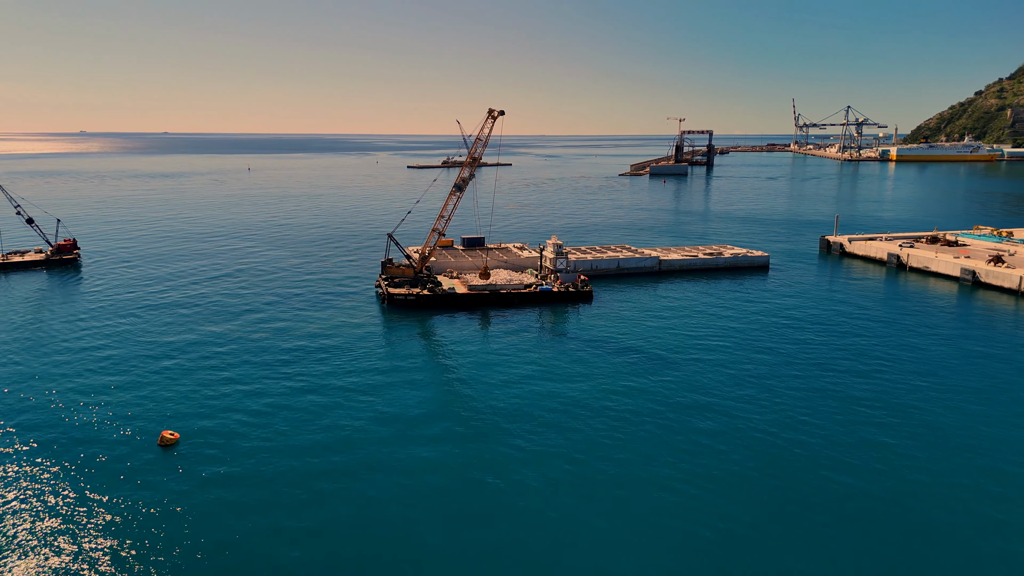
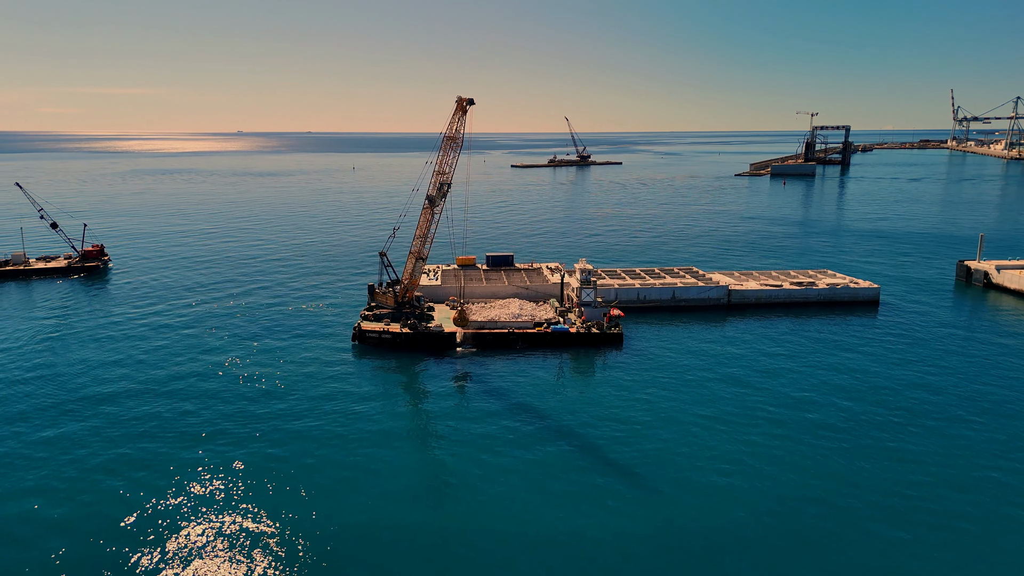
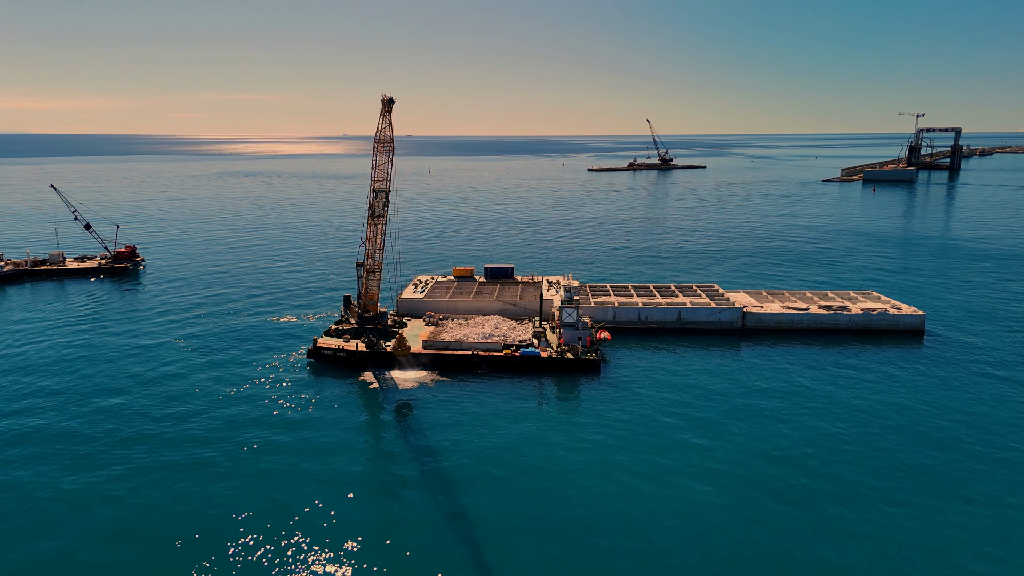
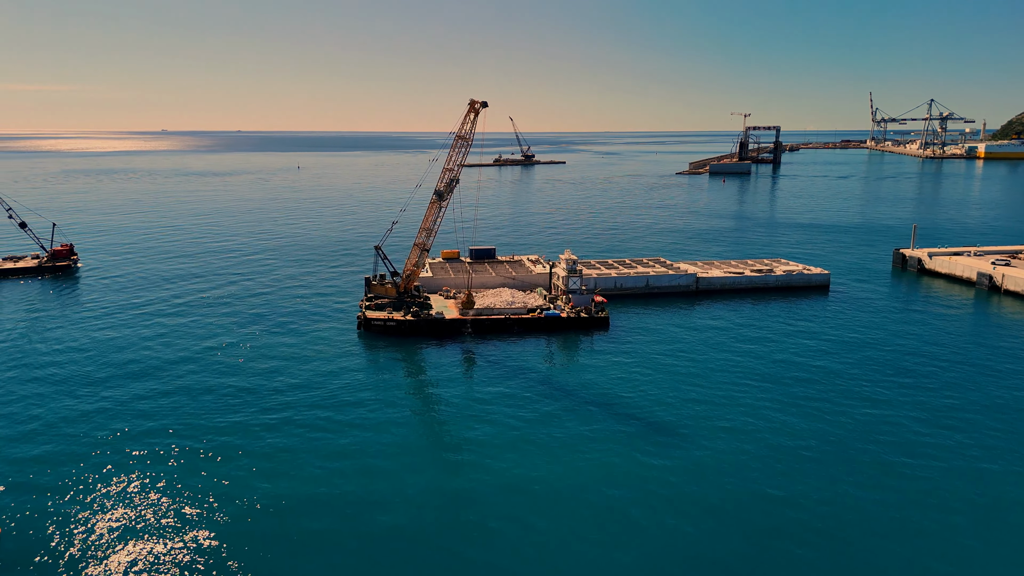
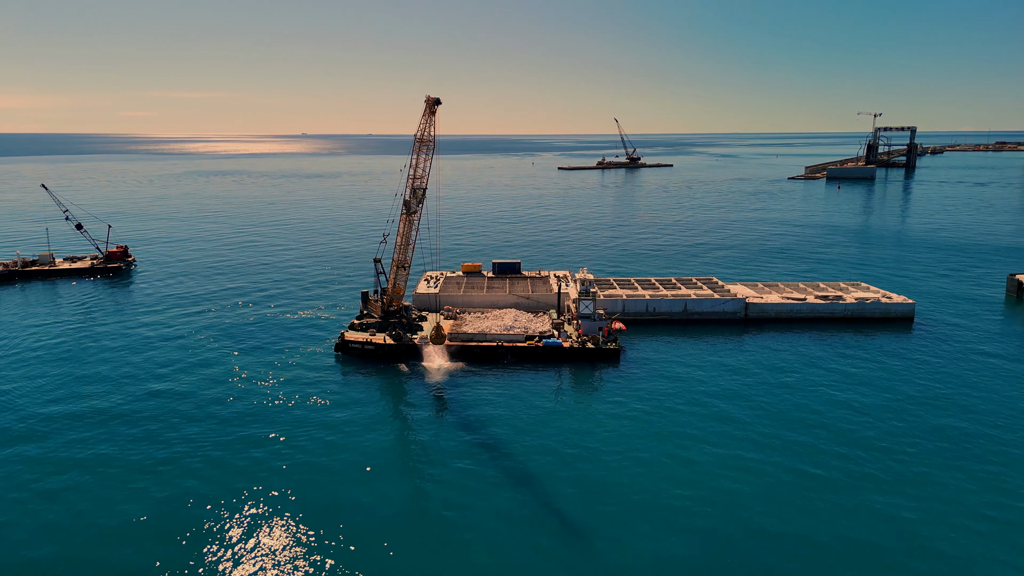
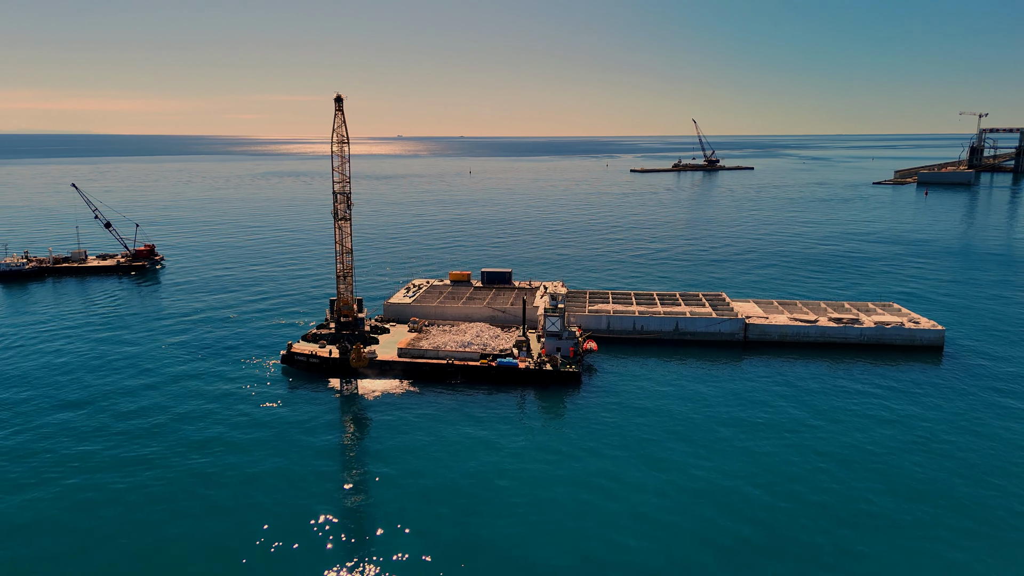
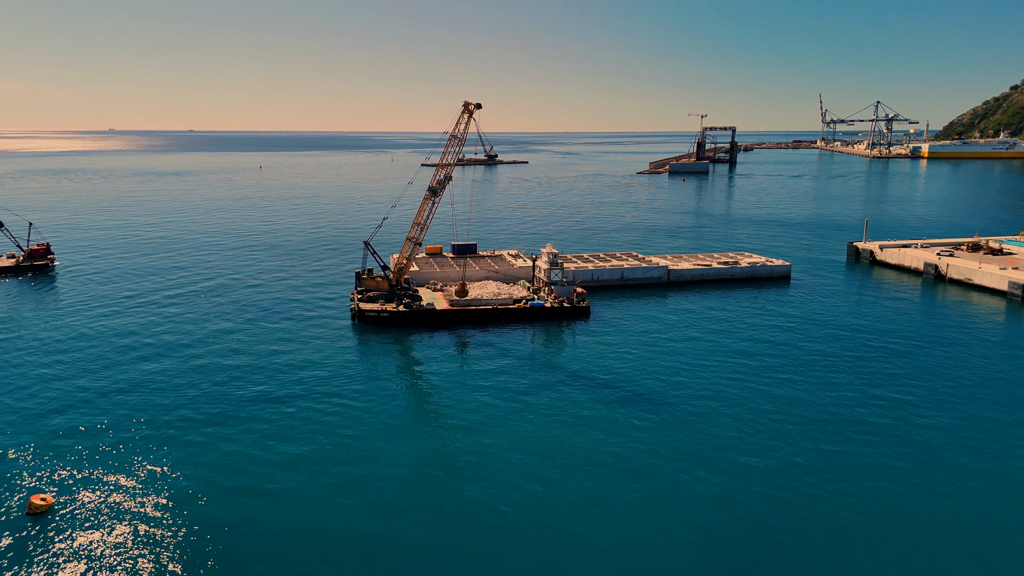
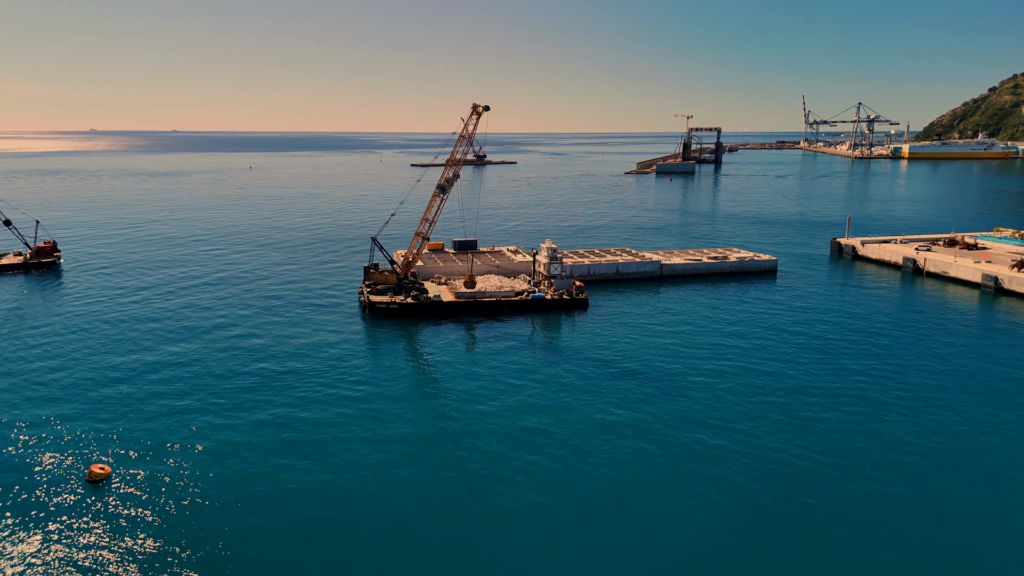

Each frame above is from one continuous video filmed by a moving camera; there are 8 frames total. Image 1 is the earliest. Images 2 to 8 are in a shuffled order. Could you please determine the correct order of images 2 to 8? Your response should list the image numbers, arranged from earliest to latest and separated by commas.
8, 7, 4, 2, 5, 3, 6
